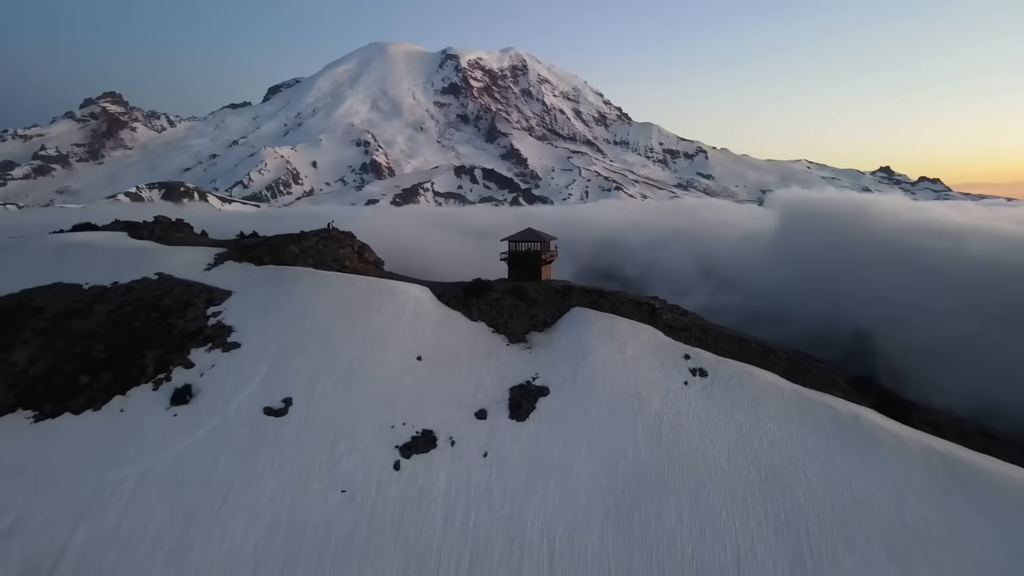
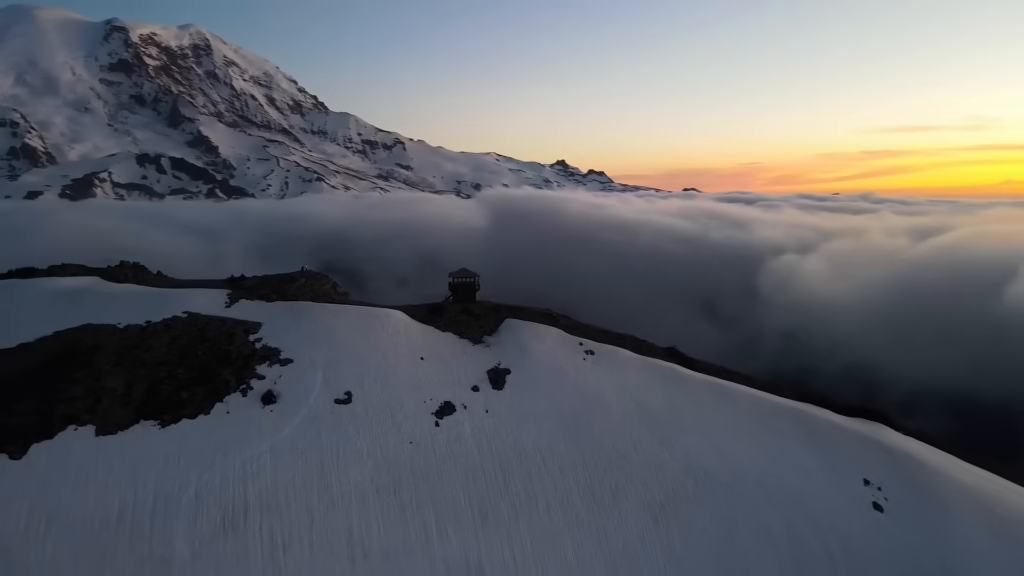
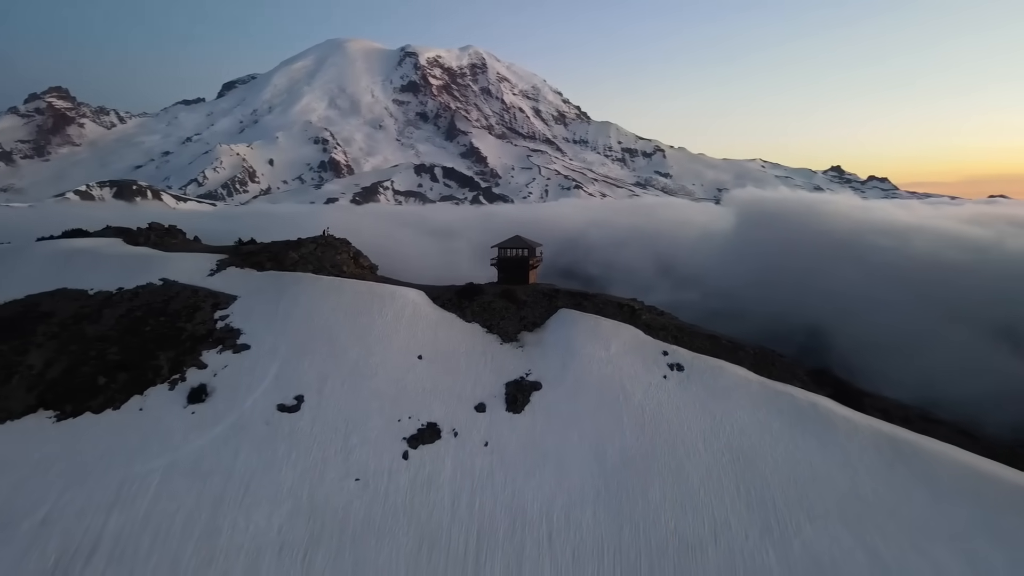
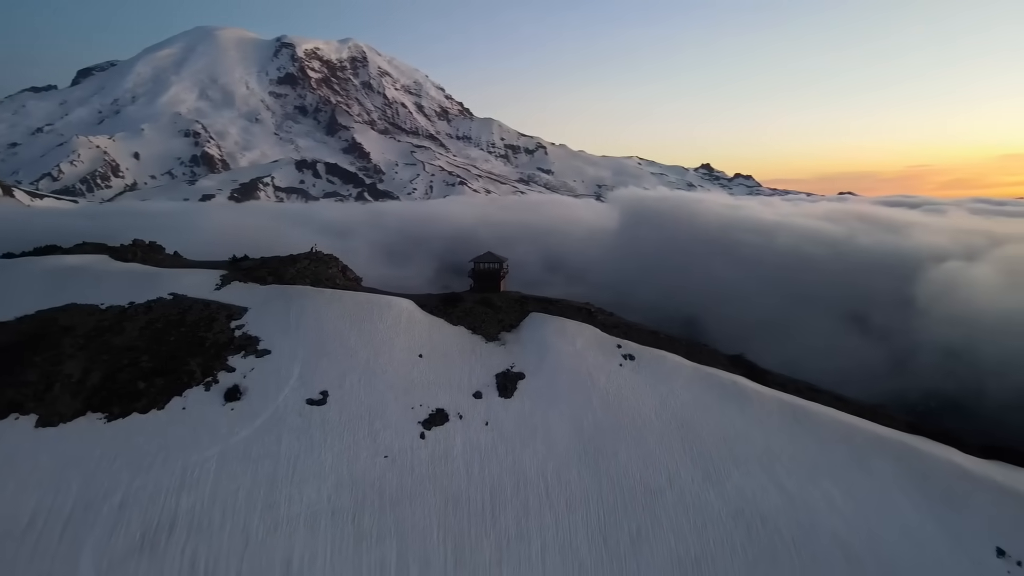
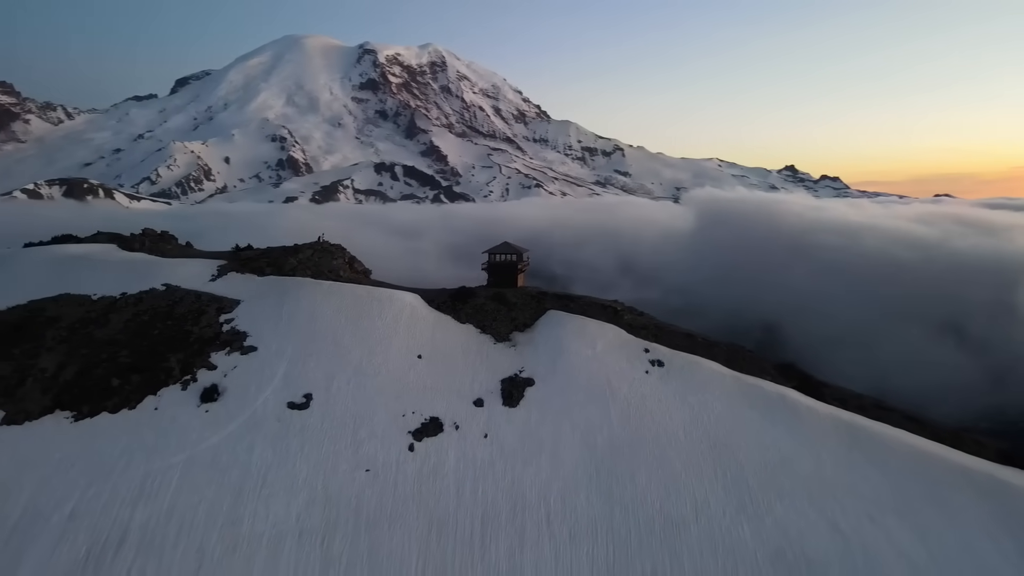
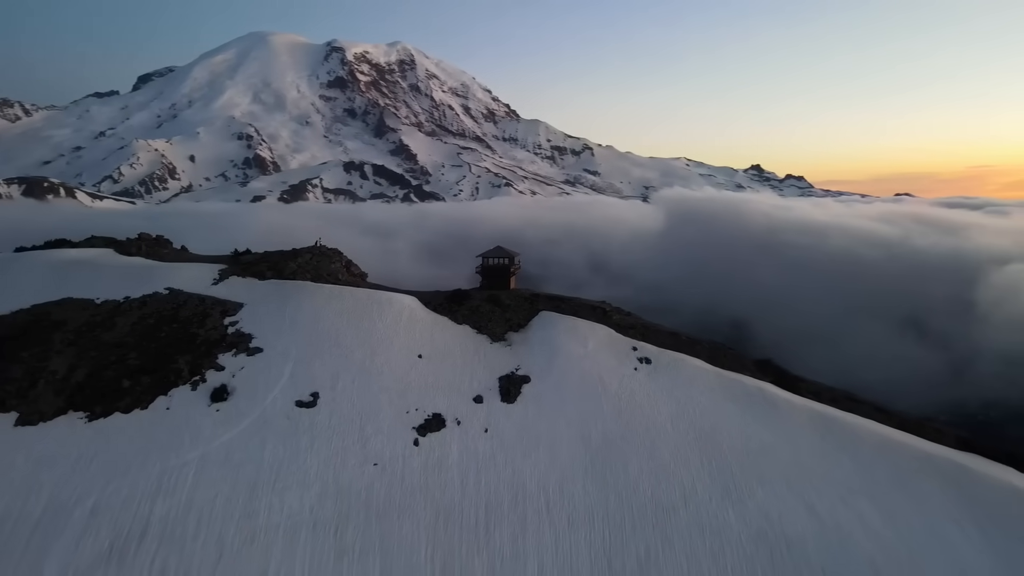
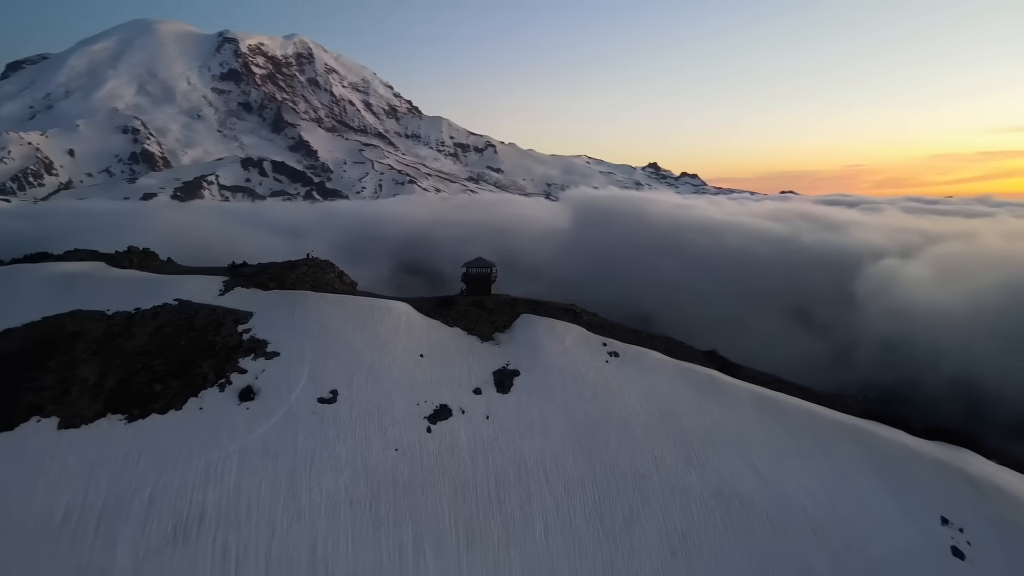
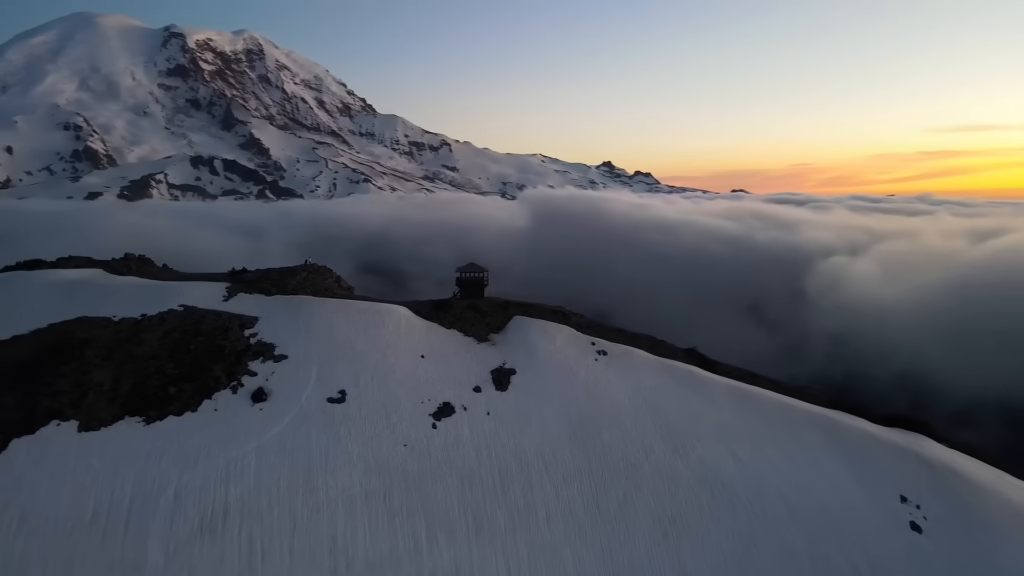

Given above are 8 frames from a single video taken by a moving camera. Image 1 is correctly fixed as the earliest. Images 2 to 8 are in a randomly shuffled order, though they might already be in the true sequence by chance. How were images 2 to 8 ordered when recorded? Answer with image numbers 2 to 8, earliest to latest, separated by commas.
3, 5, 6, 4, 7, 8, 2
